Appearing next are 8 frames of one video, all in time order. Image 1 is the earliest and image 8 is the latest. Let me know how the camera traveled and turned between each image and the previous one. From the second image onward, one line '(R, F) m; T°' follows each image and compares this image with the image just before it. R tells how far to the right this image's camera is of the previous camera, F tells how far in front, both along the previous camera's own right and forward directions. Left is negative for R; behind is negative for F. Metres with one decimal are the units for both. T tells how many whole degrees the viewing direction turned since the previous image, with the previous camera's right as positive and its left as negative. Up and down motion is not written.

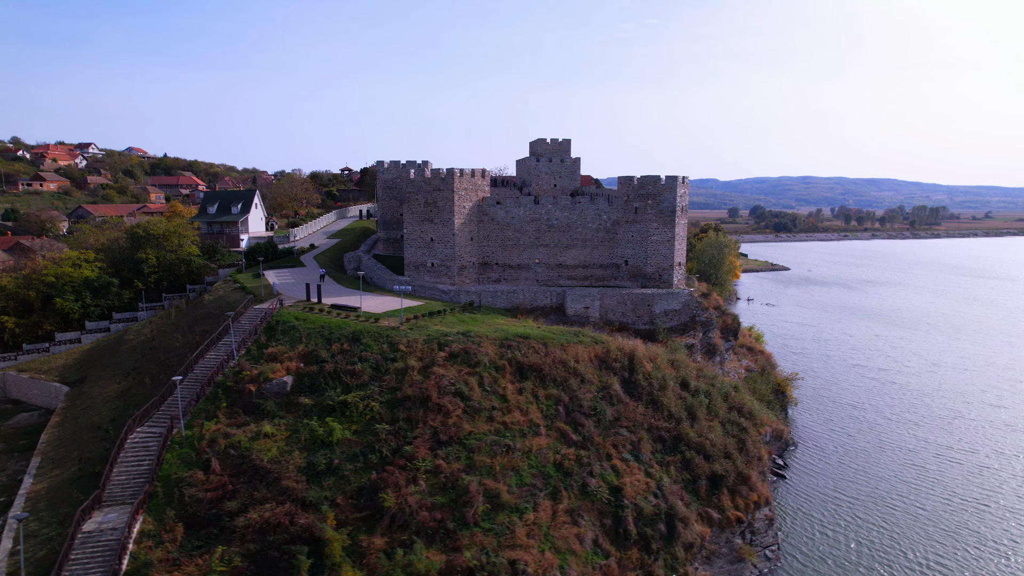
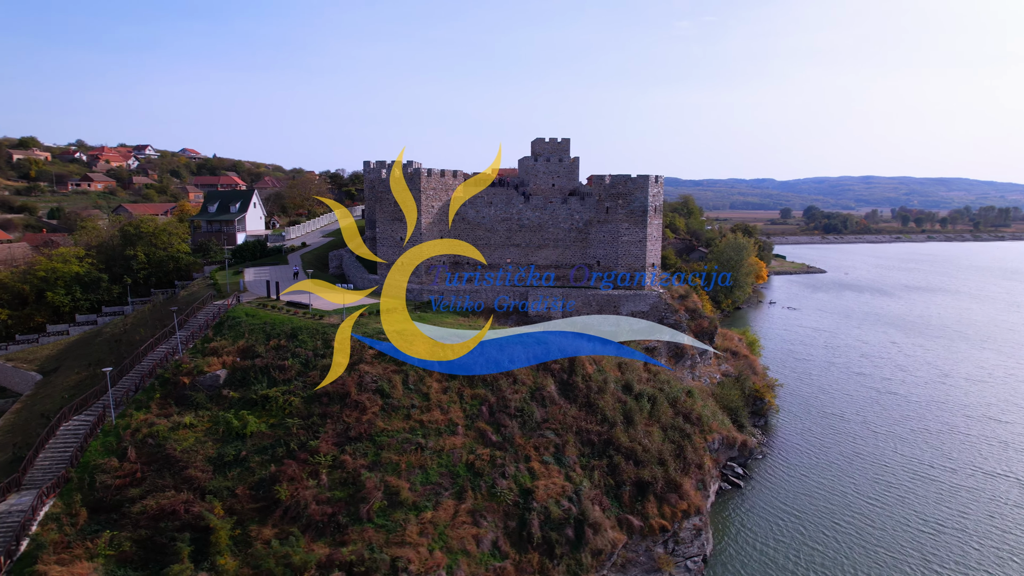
(+2.5, +0.1) m; -5°
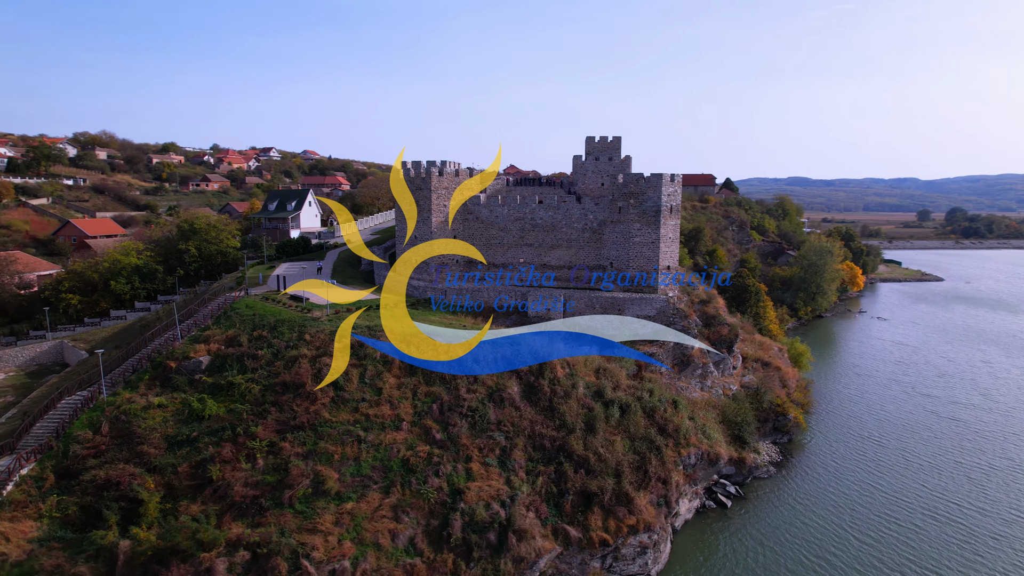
(+3.2, +0.4) m; -10°
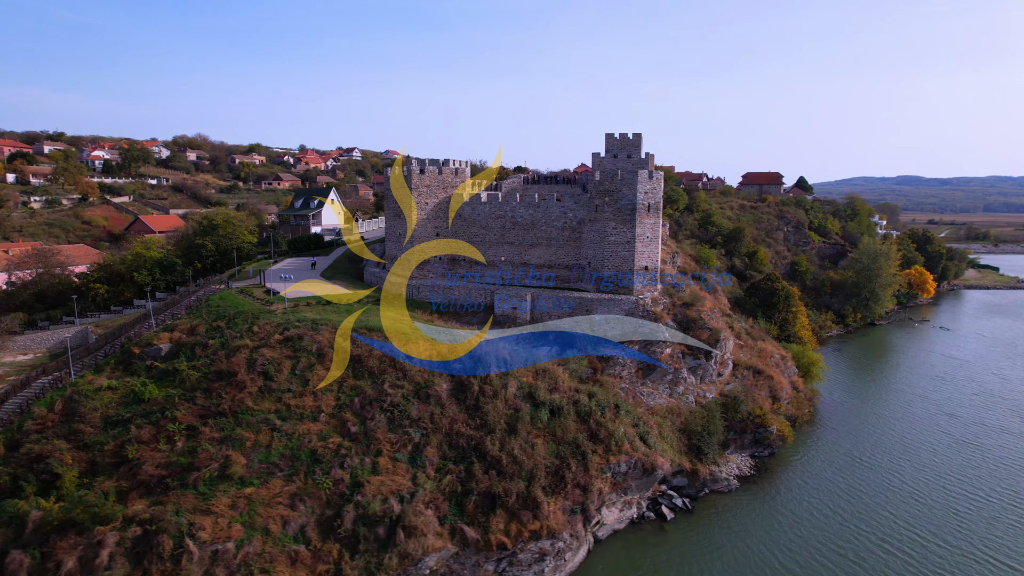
(+3.4, +0.3) m; -8°
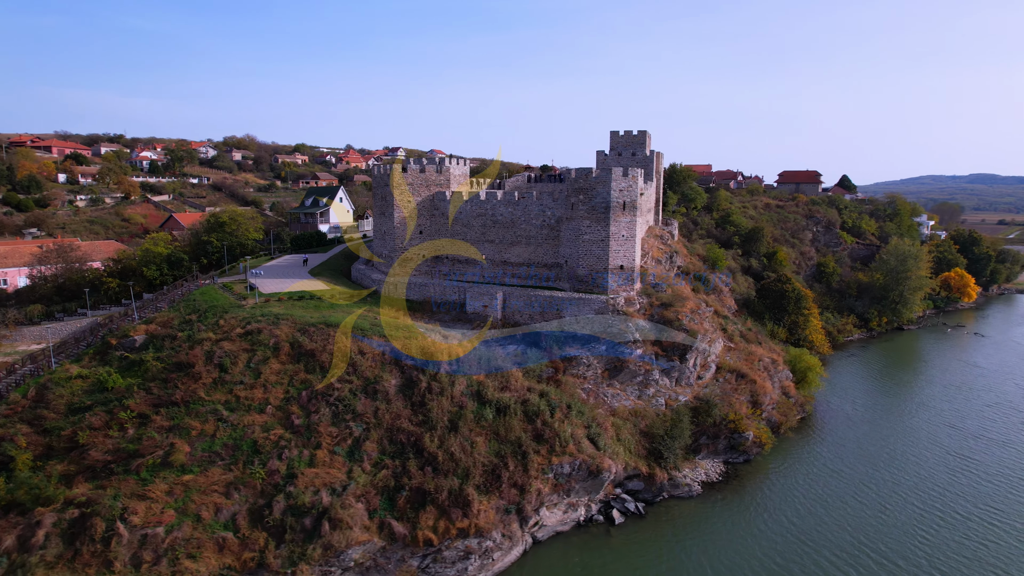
(+2.2, +0.1) m; -5°
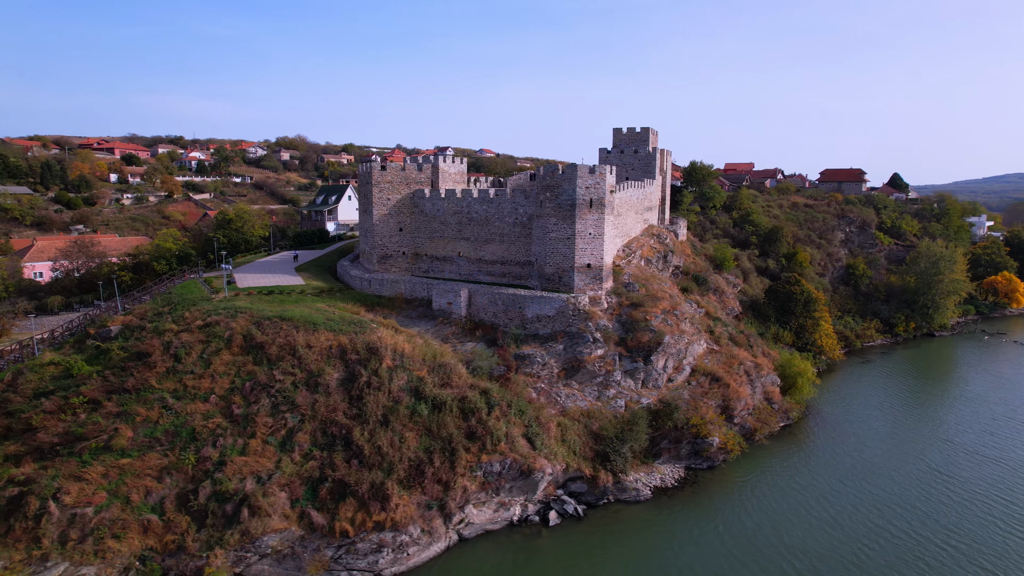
(+2.5, +0.2) m; -5°
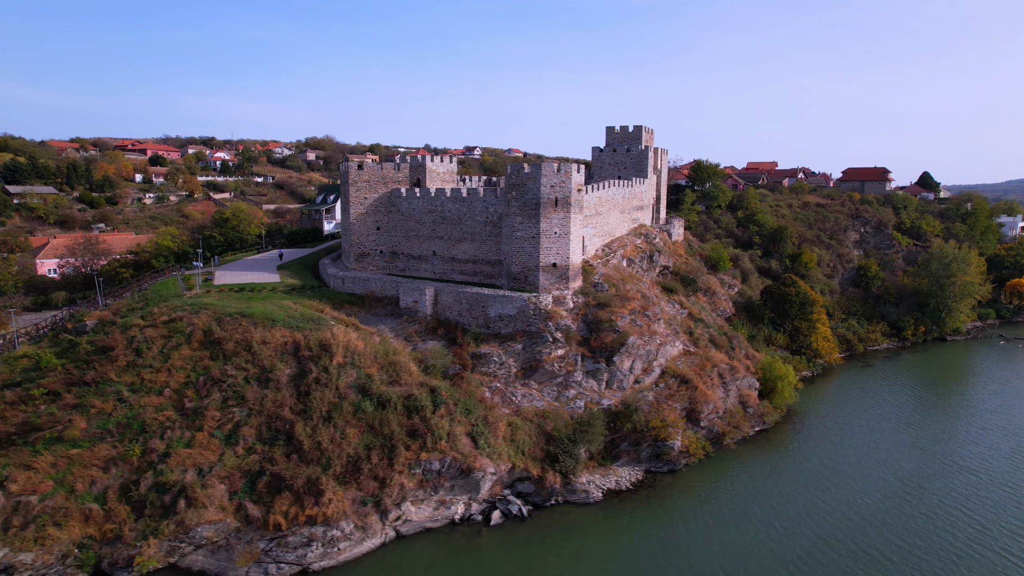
(+1.9, +0.1) m; -3°
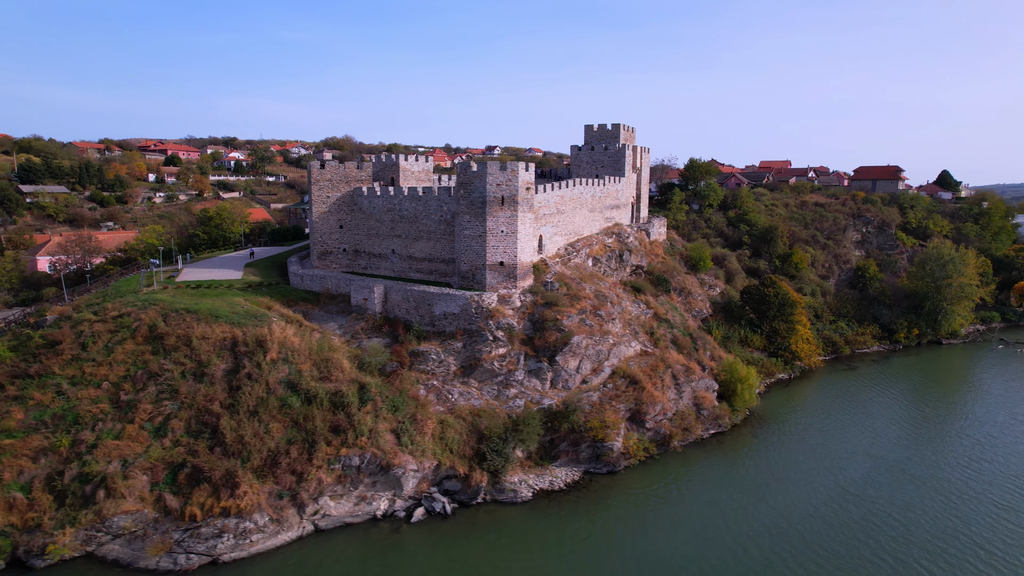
(+2.2, +0.1) m; -3°
